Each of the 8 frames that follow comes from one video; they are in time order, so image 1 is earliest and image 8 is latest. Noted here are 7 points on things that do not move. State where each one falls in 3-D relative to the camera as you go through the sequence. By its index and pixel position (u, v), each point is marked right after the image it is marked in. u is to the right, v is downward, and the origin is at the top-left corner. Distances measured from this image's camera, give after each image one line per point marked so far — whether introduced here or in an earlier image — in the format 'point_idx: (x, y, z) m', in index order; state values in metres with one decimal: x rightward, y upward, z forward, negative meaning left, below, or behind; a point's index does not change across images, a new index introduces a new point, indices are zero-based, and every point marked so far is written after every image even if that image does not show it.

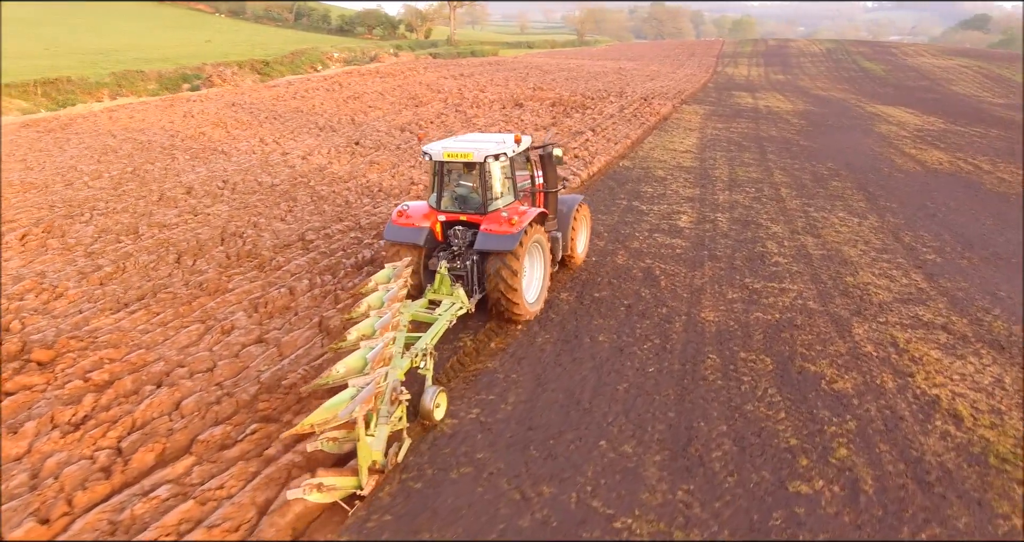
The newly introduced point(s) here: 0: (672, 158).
0: (+3.0, +2.1, +13.0) m
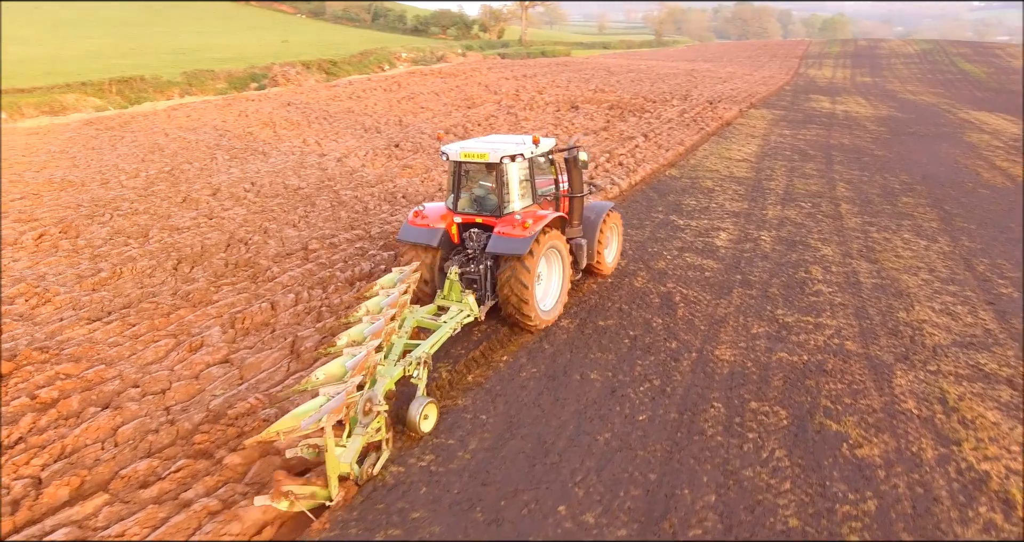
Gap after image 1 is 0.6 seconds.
0: (+3.7, +1.8, +12.1) m
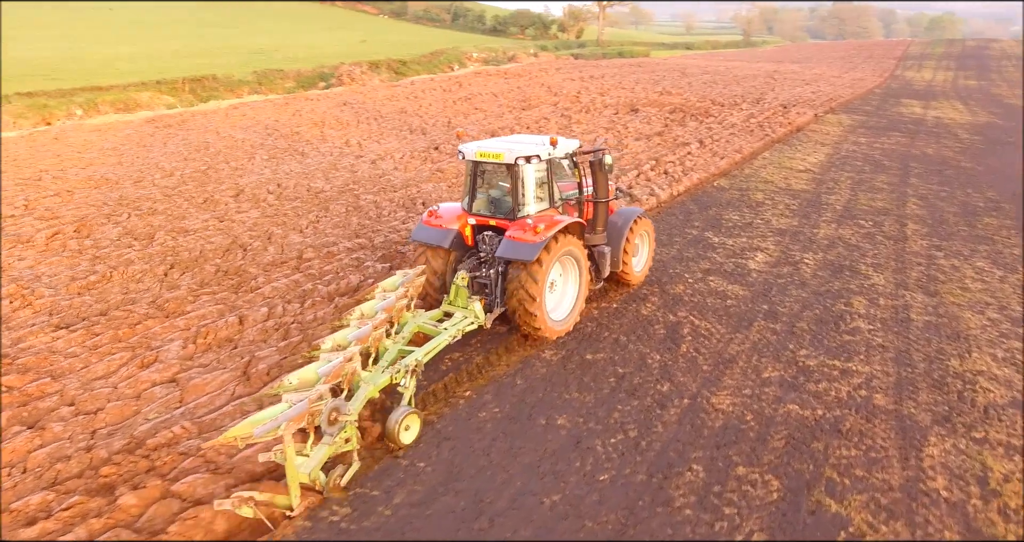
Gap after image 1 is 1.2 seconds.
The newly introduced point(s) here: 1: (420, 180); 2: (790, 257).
0: (+4.3, +1.5, +11.1) m
1: (-1.4, +1.4, +10.5) m
2: (+3.0, +0.2, +7.5) m
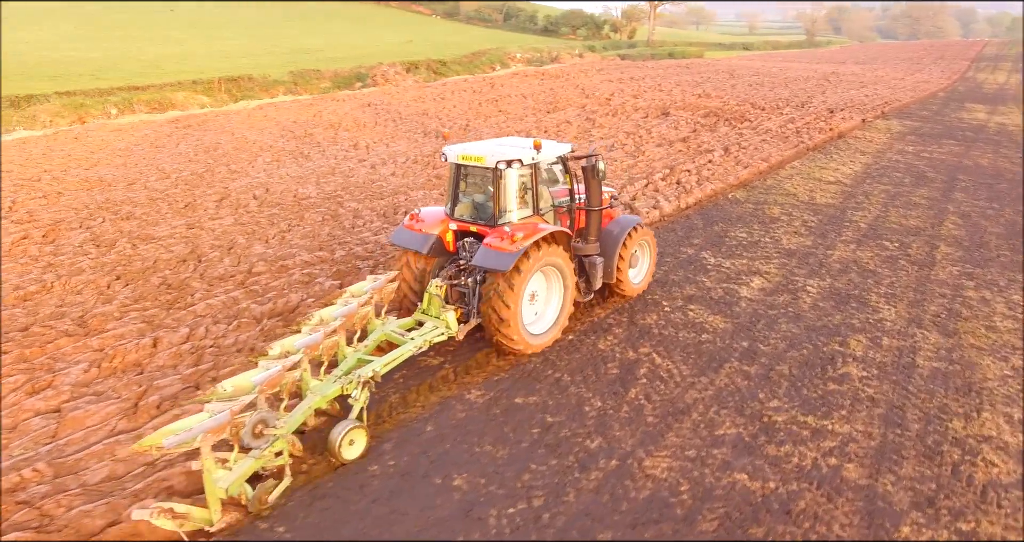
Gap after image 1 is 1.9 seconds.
0: (+4.3, +1.2, +10.1) m
1: (-1.4, +1.2, +10.0) m
2: (+2.7, -0.1, +6.7) m
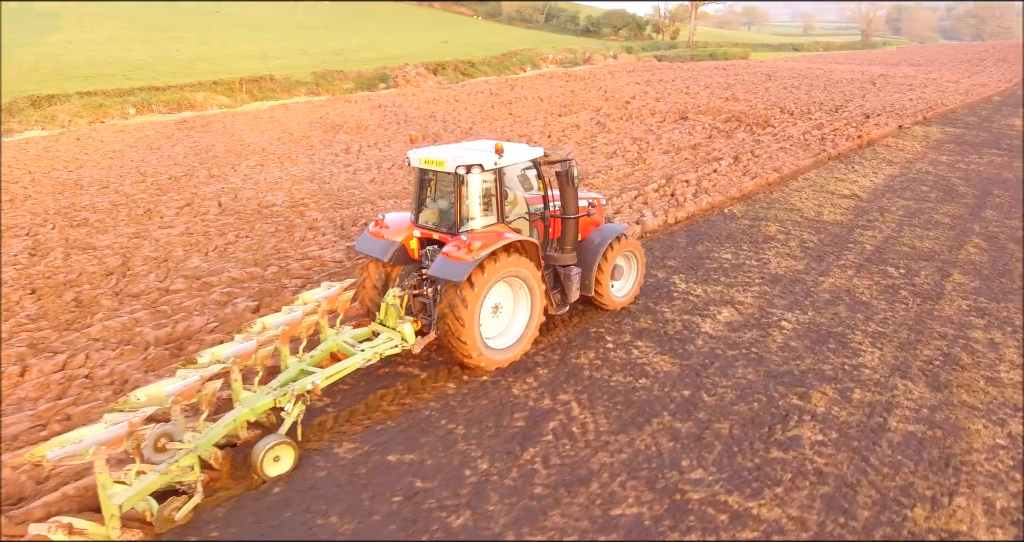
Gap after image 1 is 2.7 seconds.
0: (+4.0, +0.9, +9.1) m
1: (-1.7, +1.0, +9.4) m
2: (+2.1, -0.4, +5.8) m
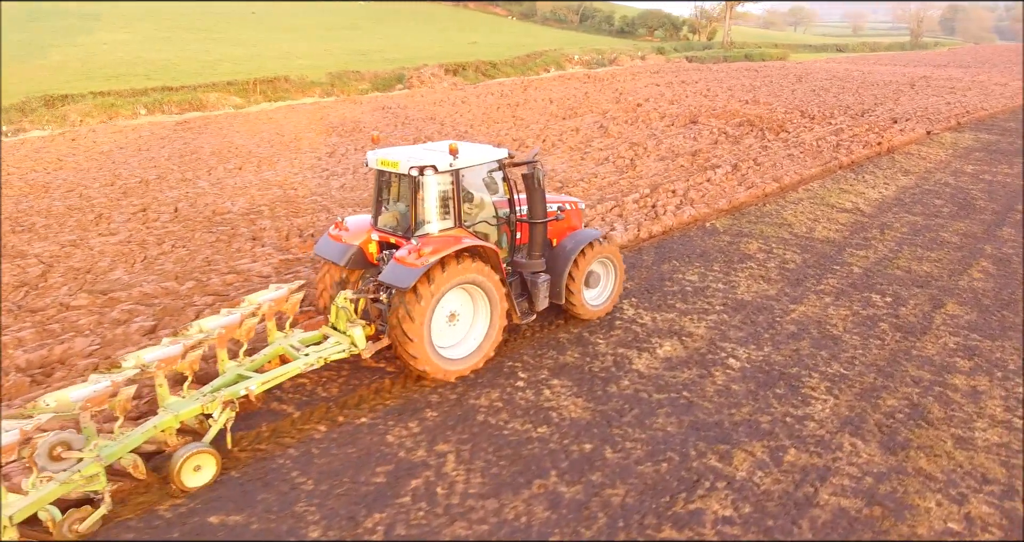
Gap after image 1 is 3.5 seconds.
0: (+3.6, +0.6, +8.3) m
1: (-2.1, +0.9, +8.9) m
2: (+1.5, -0.6, +5.1) m
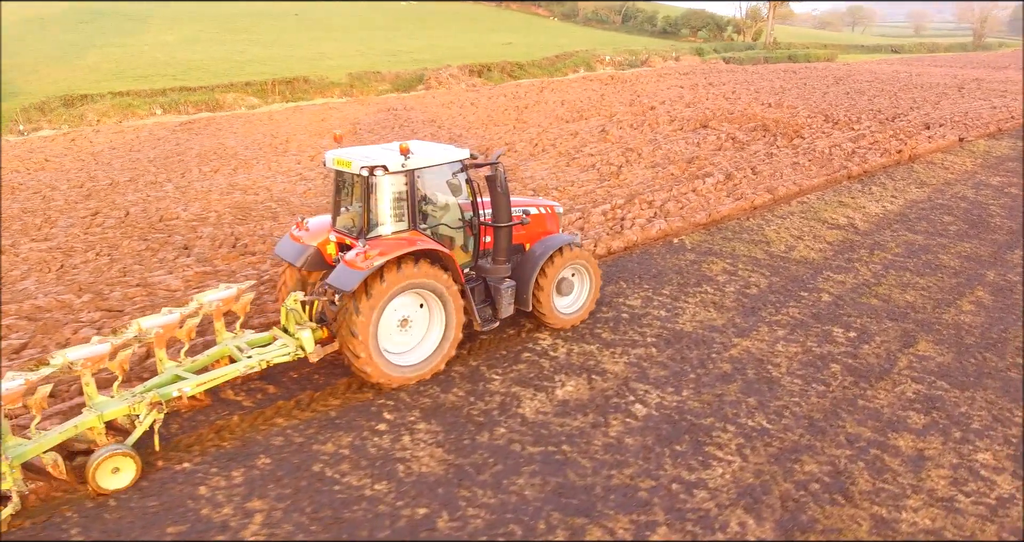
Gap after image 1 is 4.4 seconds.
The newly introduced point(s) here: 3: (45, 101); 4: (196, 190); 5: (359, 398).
0: (+3.0, +0.4, +7.5) m
1: (-2.6, +0.7, +8.5) m
2: (+0.7, -0.8, +4.5) m
3: (-12.4, +4.5, +18.5) m
4: (-4.4, +1.1, +9.7) m
5: (-0.9, -0.8, +4.4) m
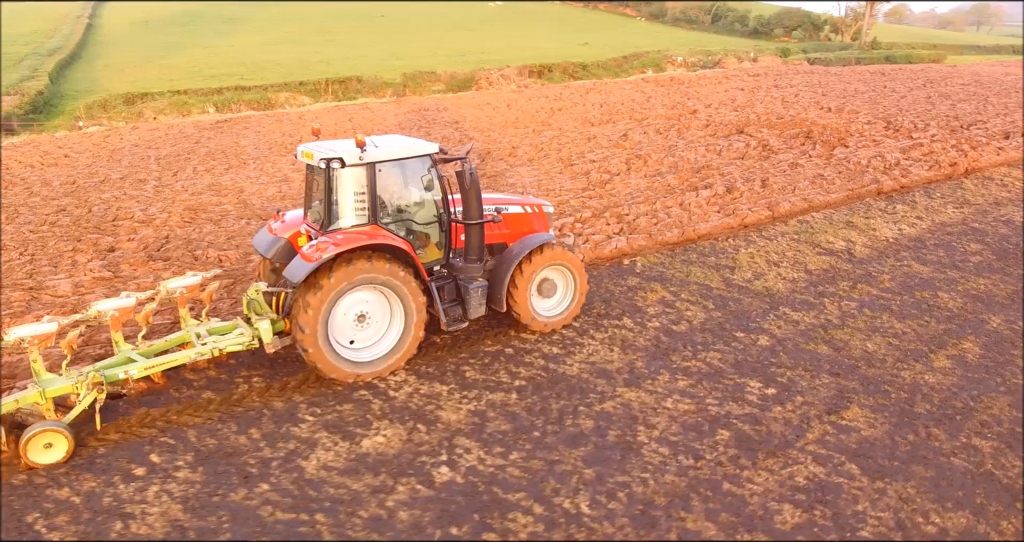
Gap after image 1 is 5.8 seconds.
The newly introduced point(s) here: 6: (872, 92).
0: (+2.4, +0.1, +6.4) m
1: (-3.0, +0.7, +8.2) m
2: (-0.4, -1.0, +3.7) m
3: (-11.2, +4.8, +19.4) m
4: (-4.6, +1.1, +9.6) m
5: (-2.0, -0.9, +3.9) m
6: (+9.5, +4.7, +18.3) m
